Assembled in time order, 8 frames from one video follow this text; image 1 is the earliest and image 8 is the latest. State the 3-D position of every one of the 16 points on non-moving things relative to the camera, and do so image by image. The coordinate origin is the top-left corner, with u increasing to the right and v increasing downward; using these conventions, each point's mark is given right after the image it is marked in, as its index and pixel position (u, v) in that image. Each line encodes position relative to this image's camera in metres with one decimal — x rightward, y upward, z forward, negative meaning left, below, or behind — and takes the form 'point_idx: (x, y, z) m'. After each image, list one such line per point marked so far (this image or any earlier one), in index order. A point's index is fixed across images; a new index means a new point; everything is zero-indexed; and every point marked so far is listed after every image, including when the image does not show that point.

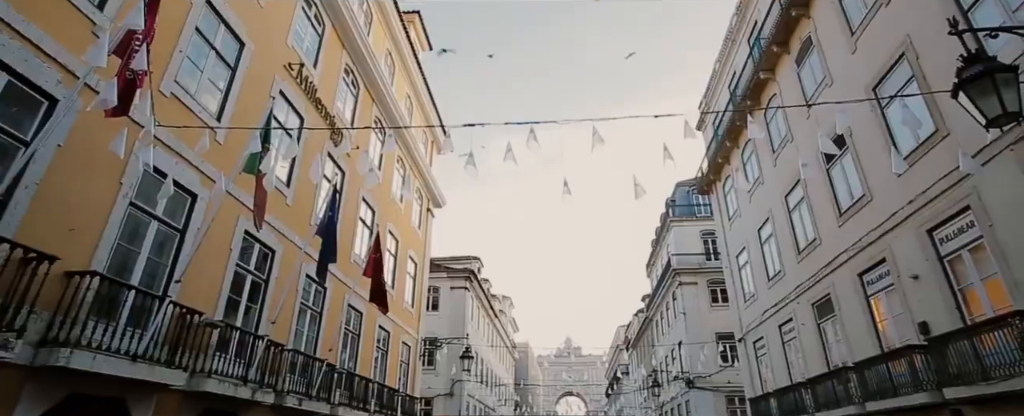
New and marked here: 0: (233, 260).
0: (-4.5, -0.8, +9.8) m
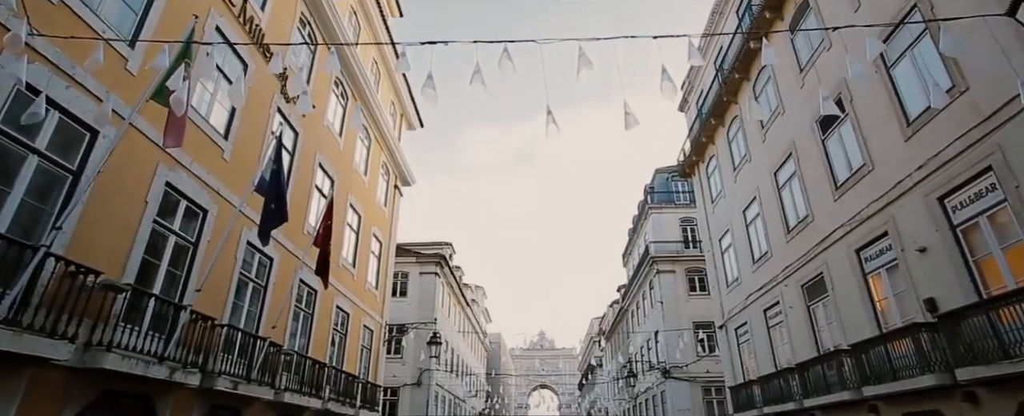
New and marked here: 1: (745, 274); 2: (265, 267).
0: (-5.0, -0.1, +8.4) m
1: (+7.2, -2.0, +18.7) m
2: (-5.1, -1.2, +12.5) m
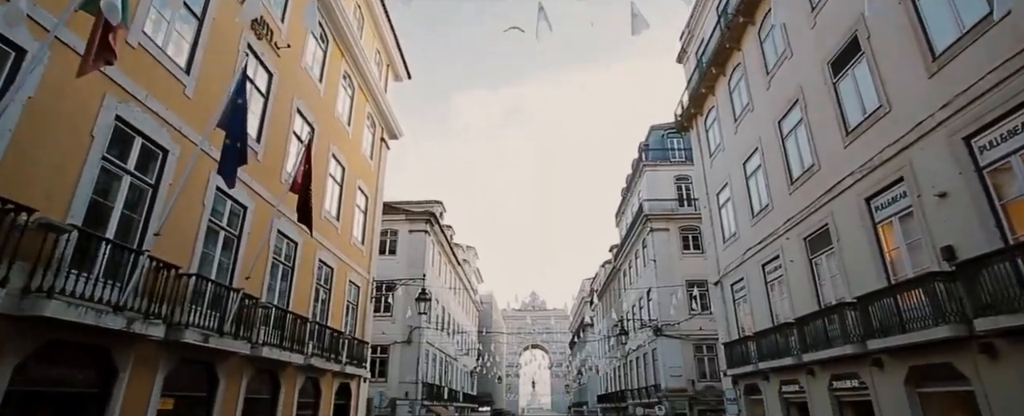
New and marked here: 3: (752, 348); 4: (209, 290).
0: (-5.1, +0.7, +7.5) m
1: (+6.9, -0.6, +18.2) m
2: (-5.3, -0.1, +11.7) m
3: (+7.1, -4.1, +18.0) m
4: (-5.1, -1.4, +10.4) m
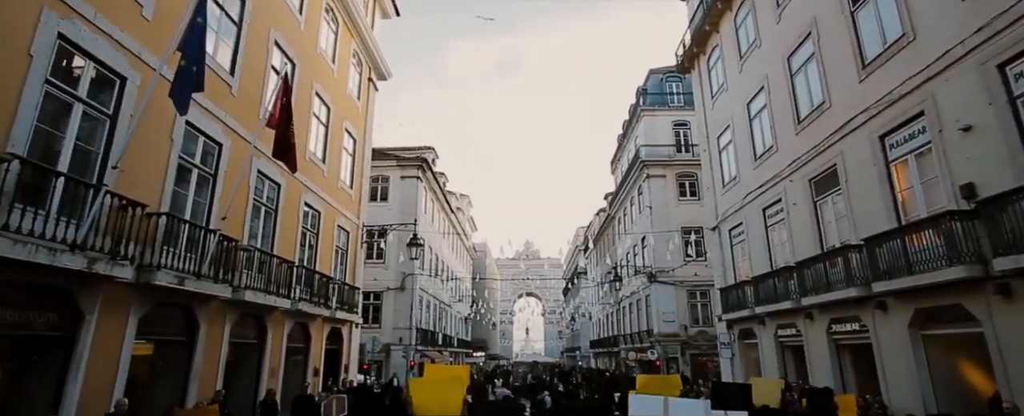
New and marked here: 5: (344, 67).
0: (-5.2, +1.5, +6.8) m
1: (+6.7, +1.0, +17.6) m
2: (-5.4, +1.0, +11.0) m
3: (+6.9, -2.5, +17.7) m
4: (-5.3, -0.4, +9.8) m
5: (-5.3, +4.4, +19.1) m
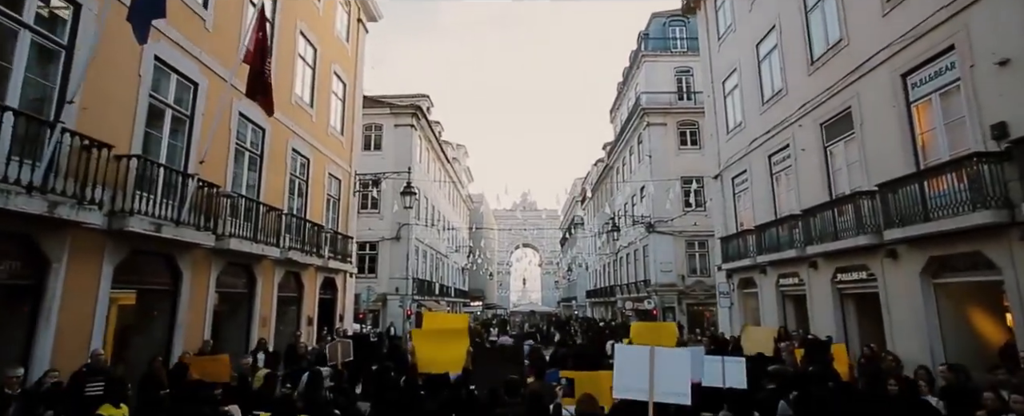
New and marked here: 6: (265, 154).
0: (-5.3, +2.1, +6.0) m
1: (+6.6, +2.5, +16.9) m
2: (-5.5, +2.0, +10.3) m
3: (+6.8, -1.0, +17.4) m
4: (-5.3, +0.5, +9.2) m
5: (-5.4, +6.0, +18.1) m
6: (-5.6, +1.2, +13.8) m
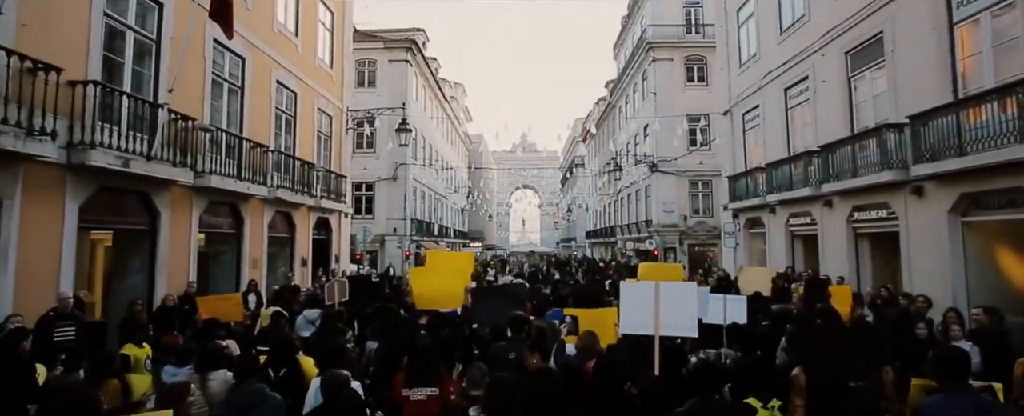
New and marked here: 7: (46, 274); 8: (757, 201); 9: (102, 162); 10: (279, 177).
0: (-5.3, +2.8, +5.0) m
1: (+6.6, +4.2, +15.8) m
2: (-5.5, +3.0, +9.3) m
3: (+6.8, +0.8, +16.6) m
4: (-5.3, +1.4, +8.3) m
5: (-5.4, +7.8, +16.7) m
6: (-5.6, +2.6, +12.9) m
7: (-5.8, -0.8, +7.6) m
8: (+6.8, +0.2, +16.7) m
9: (-5.2, +0.6, +7.7) m
10: (-5.5, +0.8, +14.5) m
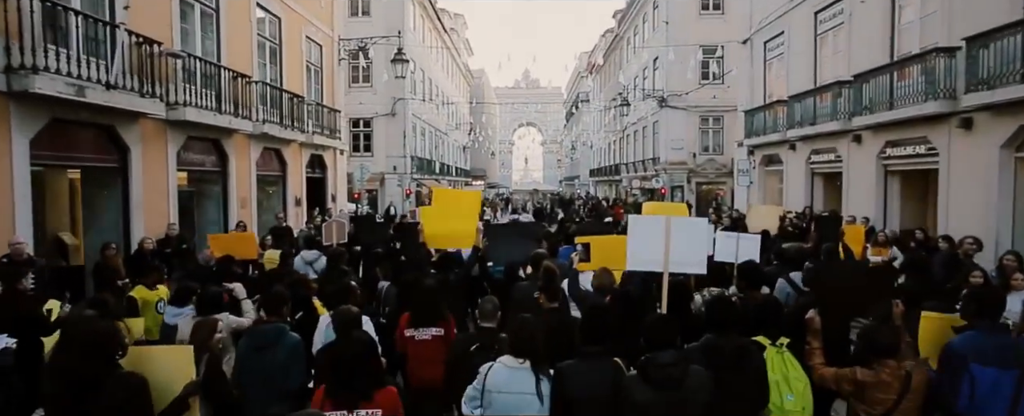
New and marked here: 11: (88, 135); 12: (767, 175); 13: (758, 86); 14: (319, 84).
0: (-5.2, +3.2, +3.9) m
1: (+6.7, +5.7, +14.4) m
2: (-5.4, +3.9, +8.1) m
3: (+6.9, +2.4, +15.5) m
4: (-5.3, +2.2, +7.3) m
5: (-5.3, +9.4, +14.9) m
6: (-5.5, +3.8, +11.7) m
7: (-5.8, -0.1, +6.8) m
8: (+6.9, +1.9, +15.7) m
9: (-5.2, +1.3, +6.7) m
10: (-5.4, +2.2, +13.4) m
11: (-6.1, +1.0, +8.5) m
12: (+7.7, +1.0, +18.4) m
13: (+7.1, +3.5, +17.7) m
14: (-5.6, +3.6, +17.5) m
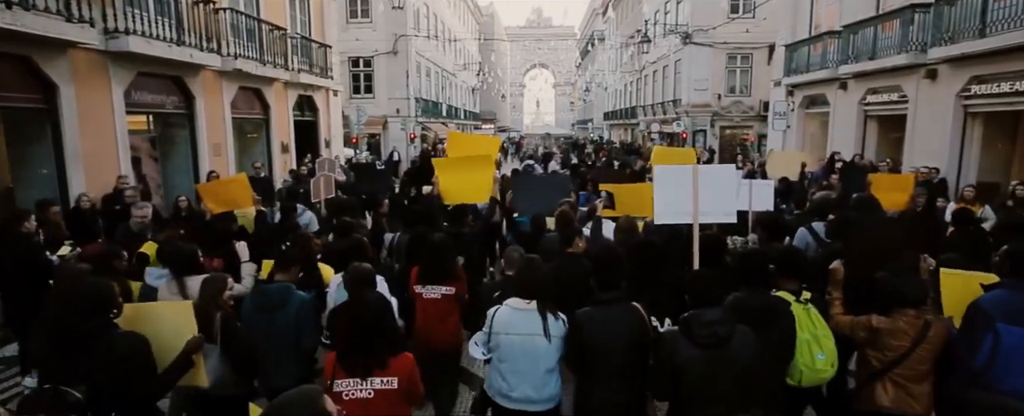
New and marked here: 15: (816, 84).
0: (-5.2, +3.3, +2.0) m
1: (+6.9, +6.8, +12.0) m
2: (-5.3, +4.4, +6.2) m
3: (+7.2, +3.6, +13.5) m
4: (-5.2, +2.6, +5.5) m
5: (-5.1, +10.5, +12.5) m
6: (-5.3, +4.7, +9.8) m
7: (-5.7, +0.3, +5.2) m
8: (+7.1, +3.0, +13.7) m
9: (-5.1, +1.7, +5.0) m
10: (-5.2, +3.2, +11.6) m
11: (-5.9, +1.6, +6.8) m
12: (+8.0, +2.4, +16.5) m
13: (+7.4, +4.9, +15.5) m
14: (-5.3, +4.9, +15.5) m
15: (+7.5, +3.1, +15.1) m
